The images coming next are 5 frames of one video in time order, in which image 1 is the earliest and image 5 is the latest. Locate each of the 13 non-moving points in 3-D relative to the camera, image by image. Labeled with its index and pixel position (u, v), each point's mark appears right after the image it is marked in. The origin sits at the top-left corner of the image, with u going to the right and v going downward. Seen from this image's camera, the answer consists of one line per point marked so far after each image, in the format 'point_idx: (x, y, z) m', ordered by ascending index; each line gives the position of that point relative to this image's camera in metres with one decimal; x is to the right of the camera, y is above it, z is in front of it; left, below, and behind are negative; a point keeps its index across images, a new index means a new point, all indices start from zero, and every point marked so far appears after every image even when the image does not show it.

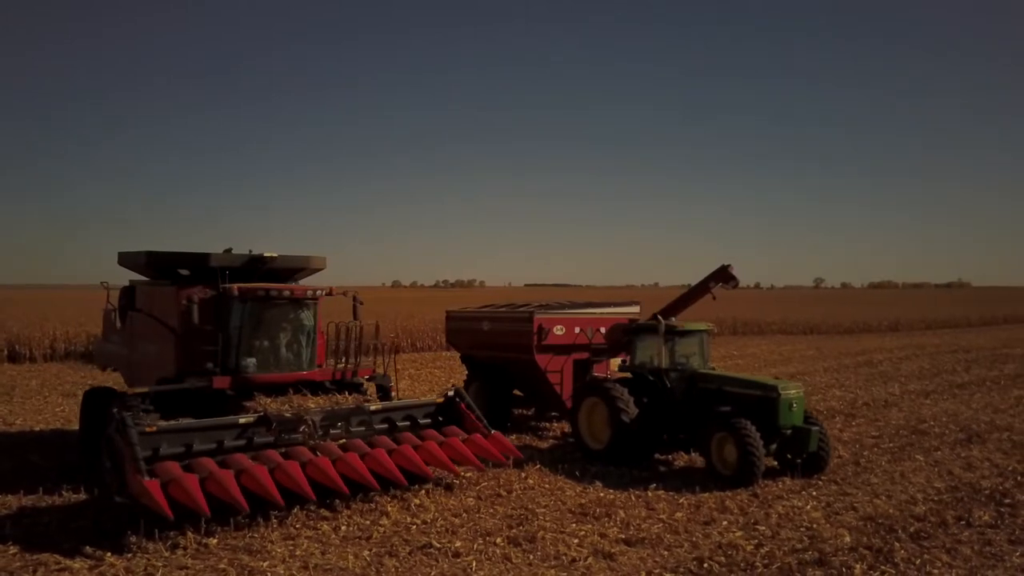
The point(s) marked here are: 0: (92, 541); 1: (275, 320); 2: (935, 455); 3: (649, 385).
0: (-3.6, -2.1, +6.6) m
1: (-2.7, -0.4, +9.0) m
2: (+5.9, -2.3, +10.9) m
3: (+1.9, -1.3, +10.5) m
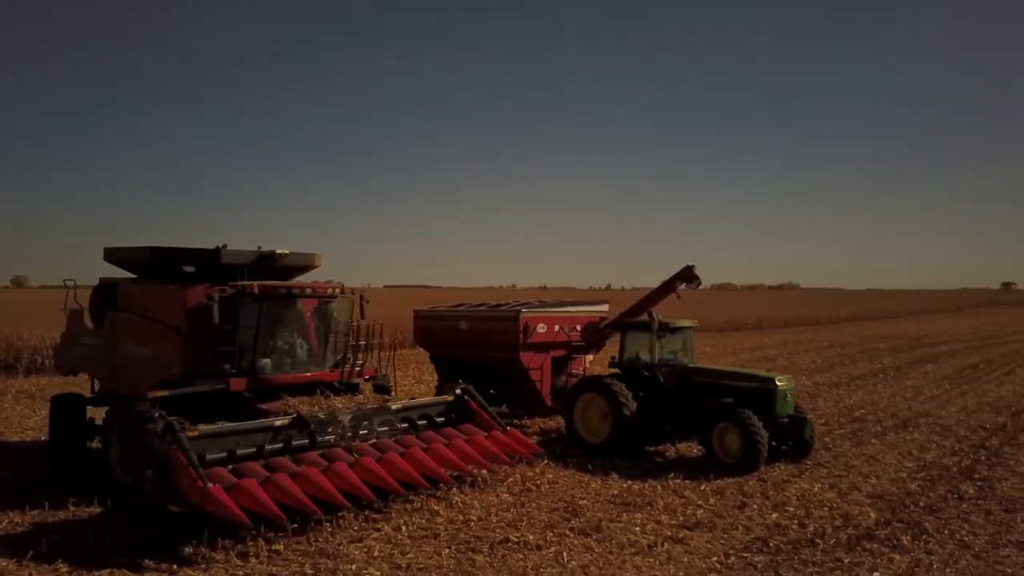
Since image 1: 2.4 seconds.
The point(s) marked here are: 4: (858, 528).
0: (-2.9, -2.1, +6.2) m
1: (-2.4, -0.4, +8.6) m
2: (+5.8, -2.3, +11.9) m
3: (+1.8, -1.3, +10.9) m
4: (+3.1, -2.2, +7.0) m
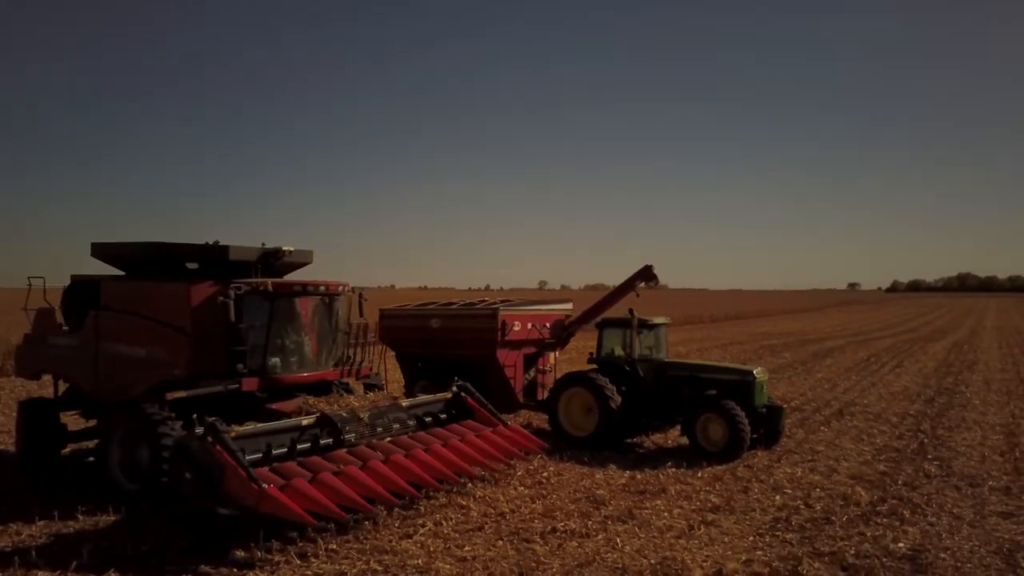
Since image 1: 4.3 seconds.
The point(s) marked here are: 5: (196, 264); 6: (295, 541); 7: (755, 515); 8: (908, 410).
0: (-2.5, -2.1, +6.0) m
1: (-2.3, -0.3, +8.5) m
2: (+5.3, -2.3, +12.9) m
3: (+1.6, -1.3, +11.3) m
4: (+3.4, -2.1, +7.7) m
5: (-3.3, +0.3, +8.2) m
6: (-1.7, -2.0, +6.2) m
7: (+2.3, -2.2, +7.4) m
8: (+7.7, -2.4, +15.2) m
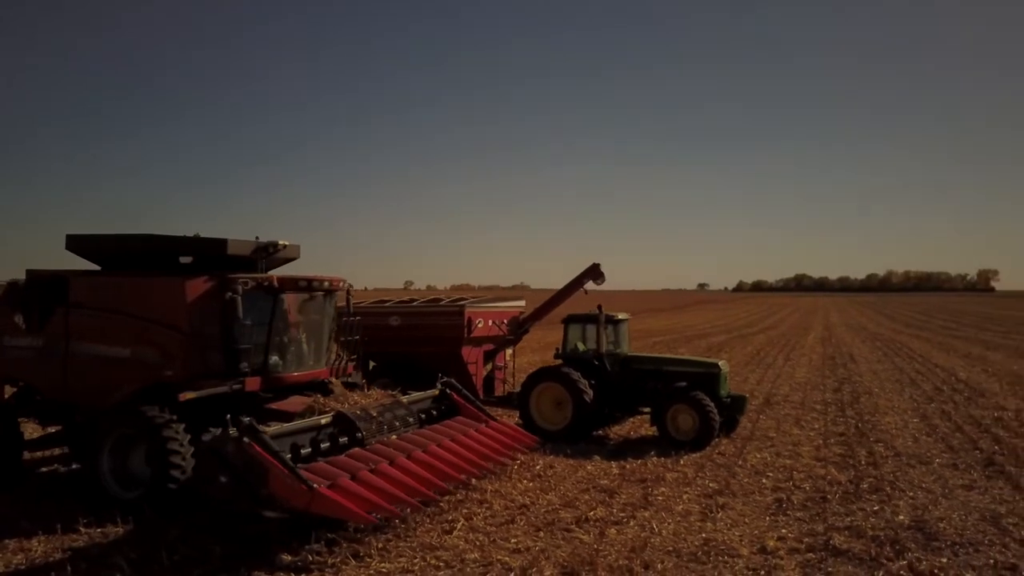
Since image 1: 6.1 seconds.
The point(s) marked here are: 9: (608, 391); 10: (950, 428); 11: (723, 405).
0: (-2.0, -2.0, +5.7) m
1: (-2.3, -0.3, +8.2) m
2: (+4.6, -2.3, +13.8) m
3: (+1.2, -1.2, +11.6) m
4: (+3.5, -2.1, +8.4) m
5: (-3.2, +0.3, +7.8) m
6: (-1.3, -2.0, +6.1) m
7: (+2.5, -2.1, +7.9) m
8: (+6.6, -2.3, +16.4) m
9: (+1.4, -1.5, +11.4) m
10: (+6.9, -2.2, +12.3) m
11: (+3.0, -1.7, +11.1) m
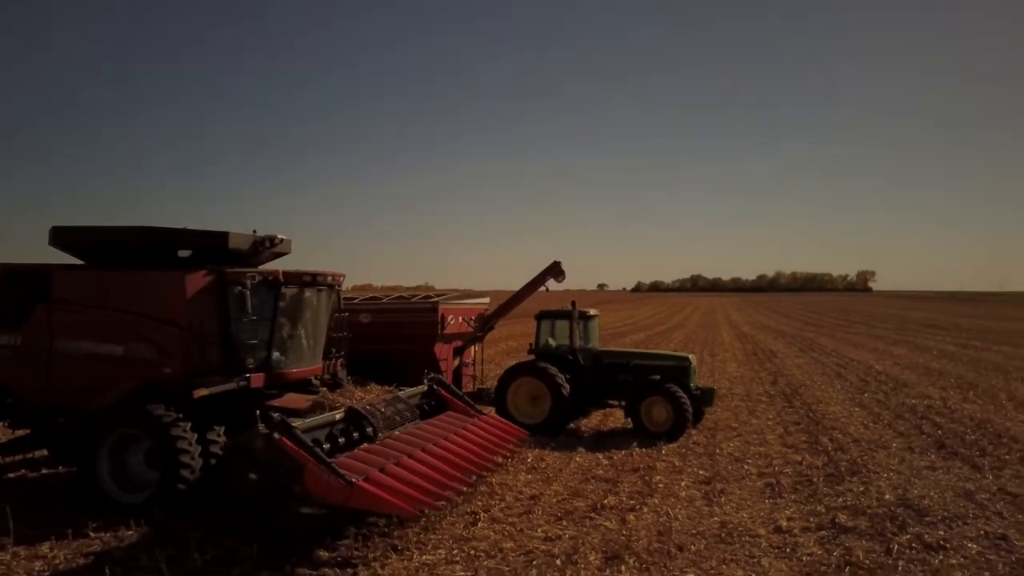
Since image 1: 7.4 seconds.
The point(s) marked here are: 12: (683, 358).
0: (-1.7, -2.0, +5.7) m
1: (-2.2, -0.2, +8.1) m
2: (+3.9, -2.2, +14.4) m
3: (+0.8, -1.2, +11.9) m
4: (+3.5, -2.1, +8.9) m
5: (-3.2, +0.3, +7.6) m
6: (-1.1, -1.9, +6.1) m
7: (+2.5, -2.1, +8.3) m
8: (+5.6, -2.3, +17.3) m
9: (+1.0, -1.5, +11.7) m
10: (+6.4, -2.2, +13.1) m
11: (+2.6, -1.6, +11.6) m
12: (+2.5, -1.0, +11.5) m
